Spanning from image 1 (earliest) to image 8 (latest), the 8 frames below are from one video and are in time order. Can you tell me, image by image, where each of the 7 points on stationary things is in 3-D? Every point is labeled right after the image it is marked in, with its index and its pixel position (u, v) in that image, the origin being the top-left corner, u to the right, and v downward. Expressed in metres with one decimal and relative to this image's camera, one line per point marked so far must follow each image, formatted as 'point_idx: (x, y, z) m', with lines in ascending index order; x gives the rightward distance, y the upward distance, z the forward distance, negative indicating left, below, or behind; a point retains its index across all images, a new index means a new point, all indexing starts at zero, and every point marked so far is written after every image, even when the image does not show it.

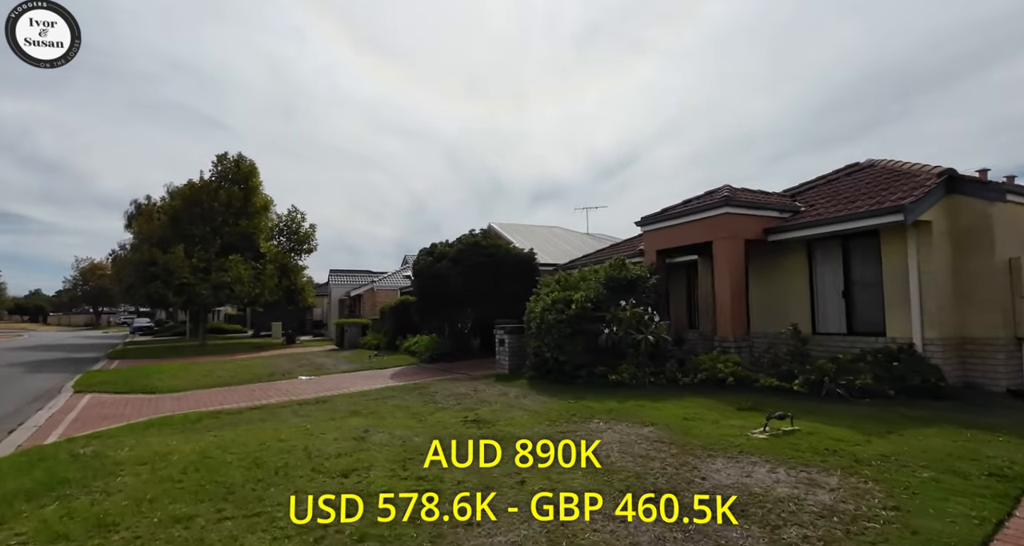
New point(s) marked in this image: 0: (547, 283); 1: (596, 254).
0: (+0.9, -0.2, +10.3) m
1: (+2.9, +0.6, +15.2) m
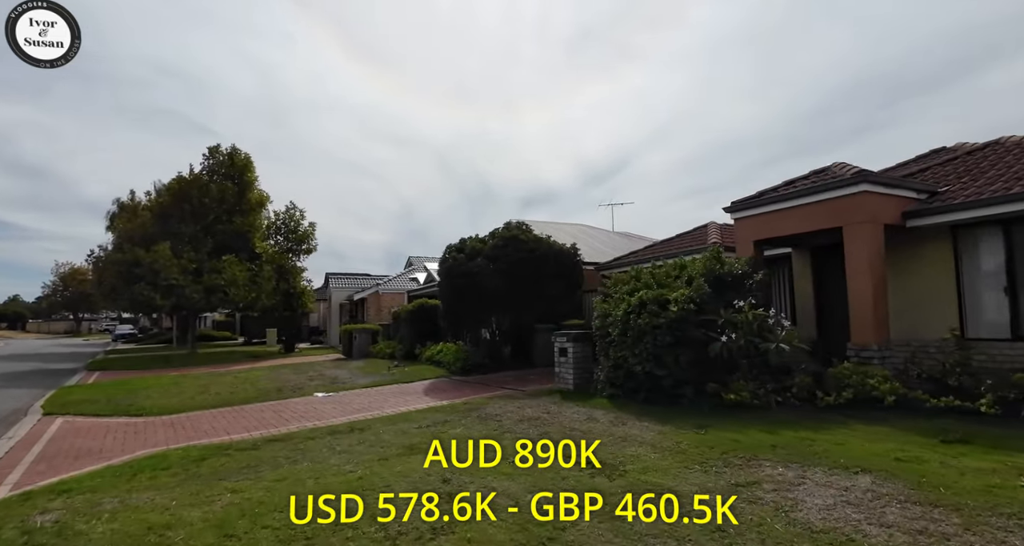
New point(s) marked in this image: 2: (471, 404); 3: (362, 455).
0: (+2.1, -0.2, +8.6) m
1: (+4.0, +0.6, +13.6) m
2: (-0.7, -2.3, +8.1) m
3: (-1.7, -2.1, +5.4) m
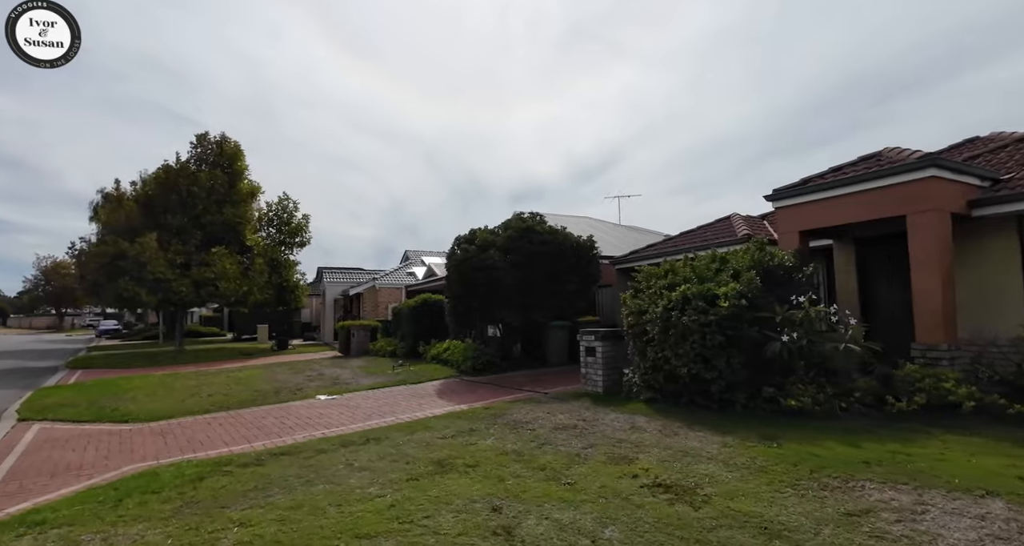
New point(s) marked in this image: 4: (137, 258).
0: (+2.5, 0.0, +7.9) m
1: (+4.3, +0.8, +13.0) m
2: (-0.3, -2.2, +7.4) m
3: (-1.3, -2.0, +4.7) m
4: (-14.9, +0.6, +18.4) m
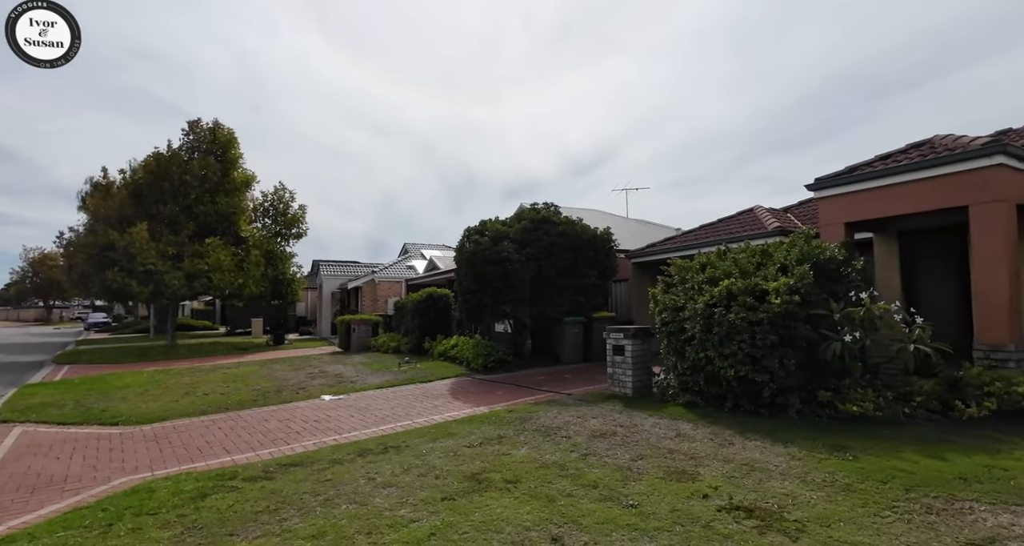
0: (+2.9, +0.1, +7.4) m
1: (+4.6, +0.9, +12.5) m
2: (+0.1, -2.1, +6.9) m
3: (-0.8, -2.0, +4.1) m
4: (-14.7, +0.9, +17.6) m
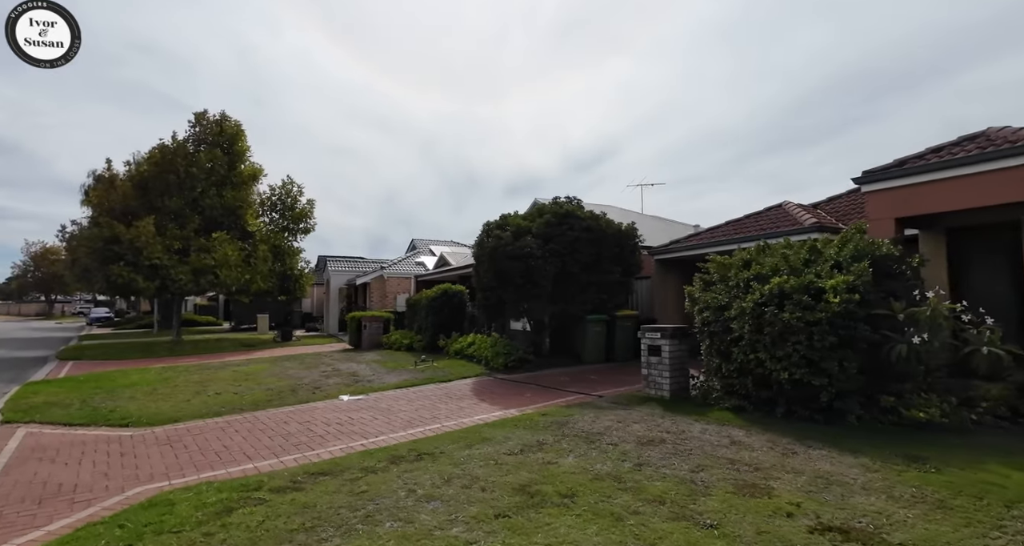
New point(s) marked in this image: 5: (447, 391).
0: (+3.4, +0.1, +7.0) m
1: (+5.1, +1.0, +12.1) m
2: (+0.6, -2.0, +6.5) m
3: (-0.4, -1.9, +3.8) m
4: (-14.2, +1.2, +17.2) m
5: (-1.2, -2.2, +8.5) m
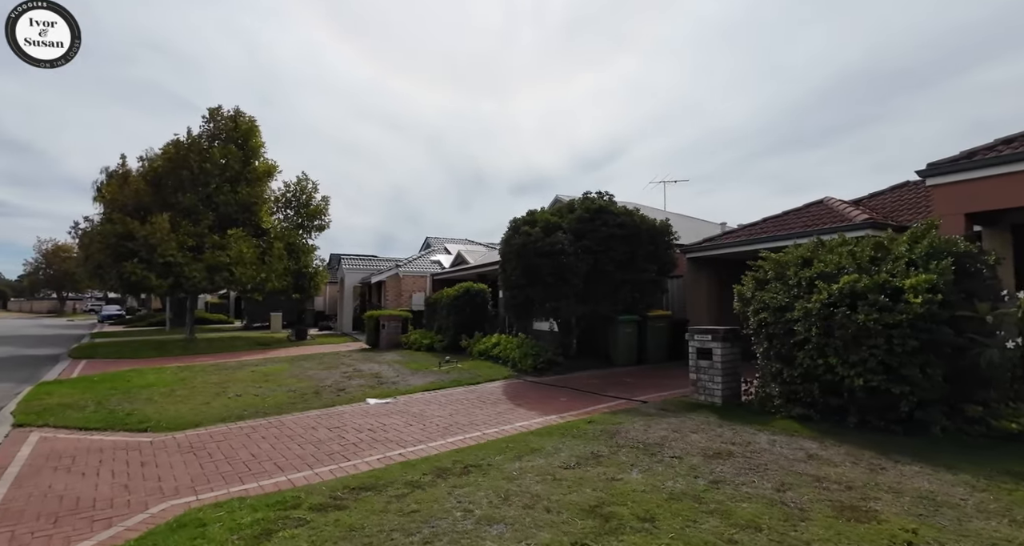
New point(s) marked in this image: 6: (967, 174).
0: (+4.0, +0.1, +6.5) m
1: (+5.8, +1.0, +11.6) m
2: (+1.1, -2.0, +6.1) m
3: (+0.2, -1.9, +3.3) m
4: (-13.4, +1.3, +16.9) m
5: (-0.6, -2.1, +8.1) m
6: (+6.6, +1.5, +6.7) m
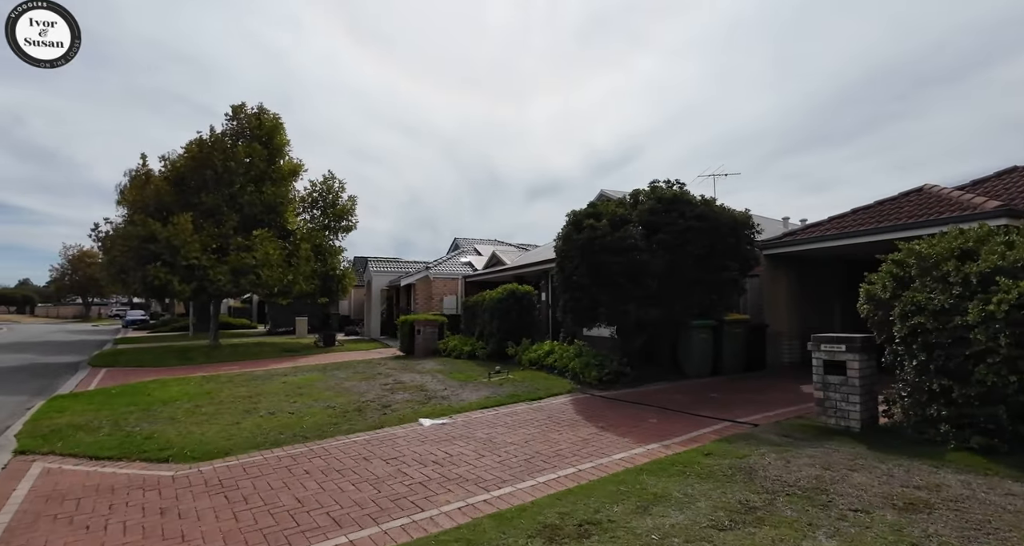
0: (+5.0, +0.2, +5.2) m
1: (+7.0, +1.1, +10.2) m
2: (+2.2, -1.9, +4.8) m
3: (+1.1, -1.8, +2.1) m
4: (-12.0, +1.1, +16.2) m
5: (+0.5, -2.1, +6.9) m
6: (+7.6, +1.6, +5.3) m
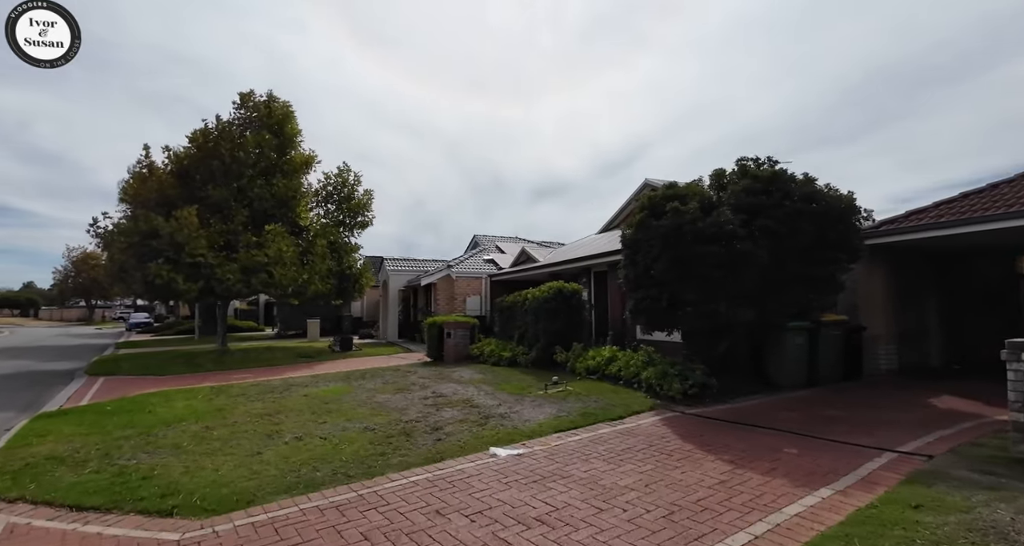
0: (+6.0, +0.3, +3.8) m
1: (+8.0, +1.2, +8.8) m
2: (+3.2, -1.8, +3.4) m
3: (+2.1, -1.7, +0.8) m
4: (-10.9, +1.2, +14.9) m
5: (+1.6, -2.0, +5.5) m
6: (+8.7, +1.7, +3.9) m
